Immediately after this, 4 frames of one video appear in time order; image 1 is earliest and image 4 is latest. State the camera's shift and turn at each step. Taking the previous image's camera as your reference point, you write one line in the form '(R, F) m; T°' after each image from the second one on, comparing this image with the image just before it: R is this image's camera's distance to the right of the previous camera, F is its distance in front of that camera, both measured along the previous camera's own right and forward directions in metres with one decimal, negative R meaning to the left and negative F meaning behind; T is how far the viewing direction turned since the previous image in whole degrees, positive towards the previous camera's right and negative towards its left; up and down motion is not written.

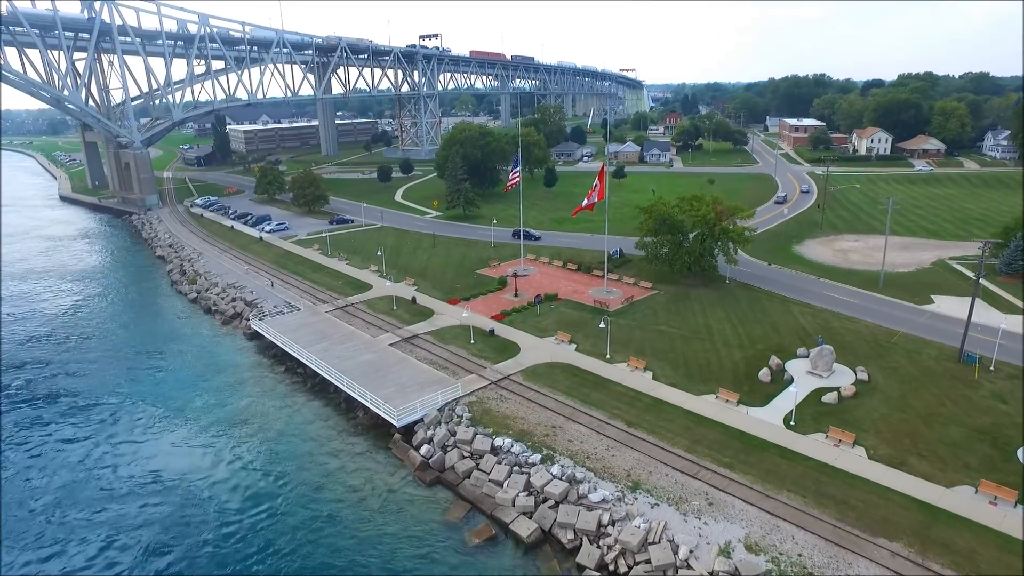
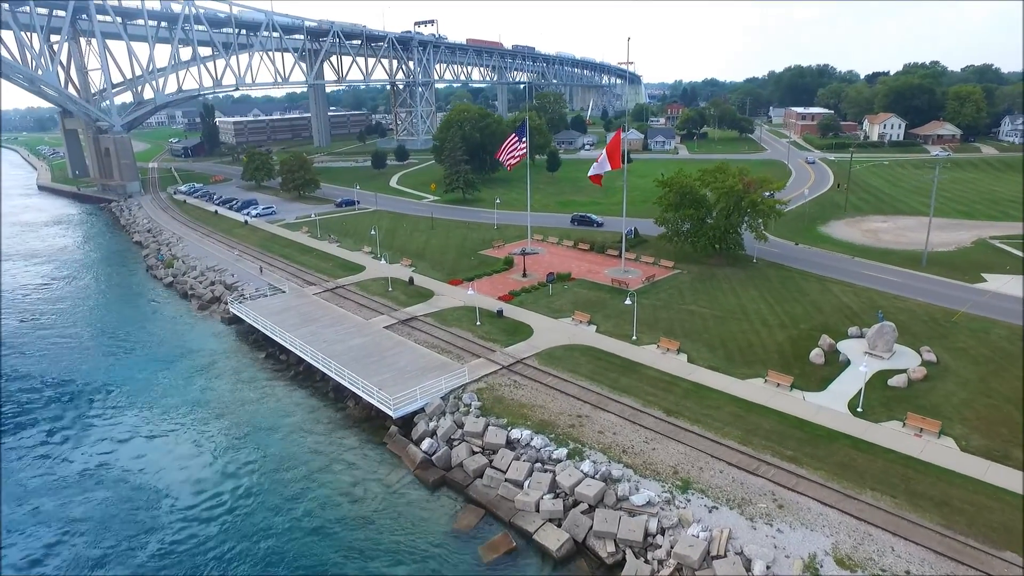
(-0.7, +4.0) m; 0°
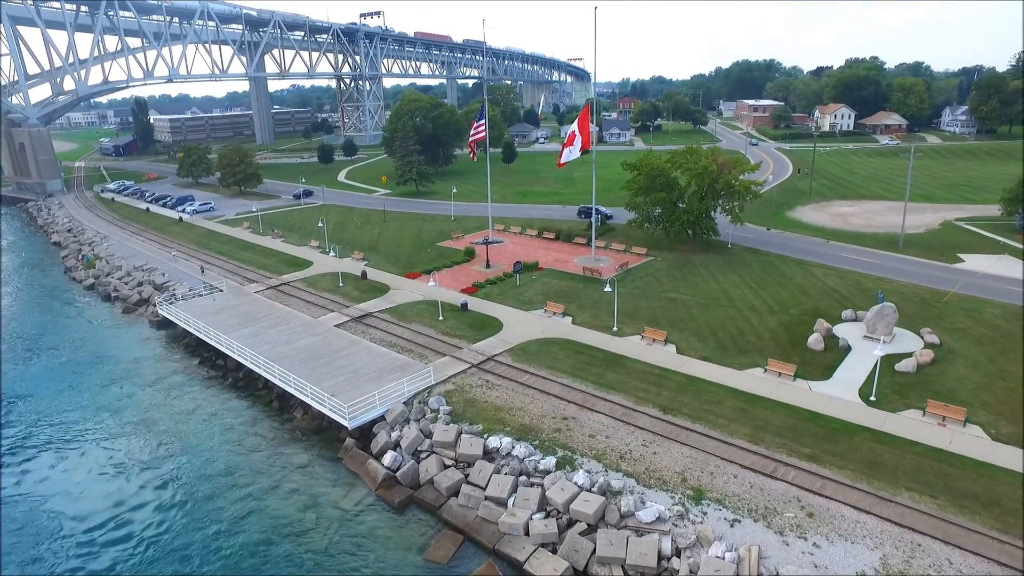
(-0.6, +3.0) m; +4°
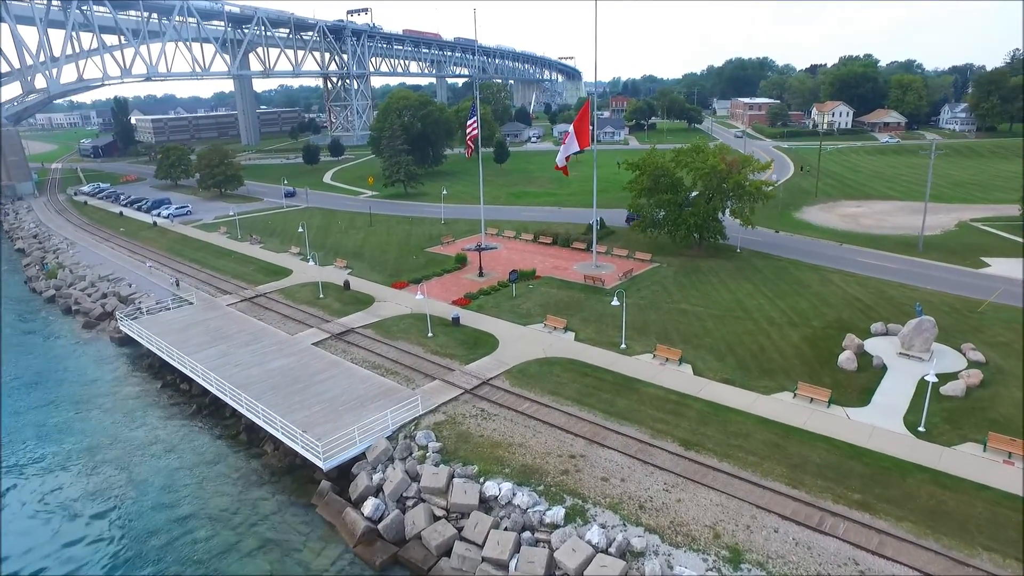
(-0.2, +2.6) m; +1°
